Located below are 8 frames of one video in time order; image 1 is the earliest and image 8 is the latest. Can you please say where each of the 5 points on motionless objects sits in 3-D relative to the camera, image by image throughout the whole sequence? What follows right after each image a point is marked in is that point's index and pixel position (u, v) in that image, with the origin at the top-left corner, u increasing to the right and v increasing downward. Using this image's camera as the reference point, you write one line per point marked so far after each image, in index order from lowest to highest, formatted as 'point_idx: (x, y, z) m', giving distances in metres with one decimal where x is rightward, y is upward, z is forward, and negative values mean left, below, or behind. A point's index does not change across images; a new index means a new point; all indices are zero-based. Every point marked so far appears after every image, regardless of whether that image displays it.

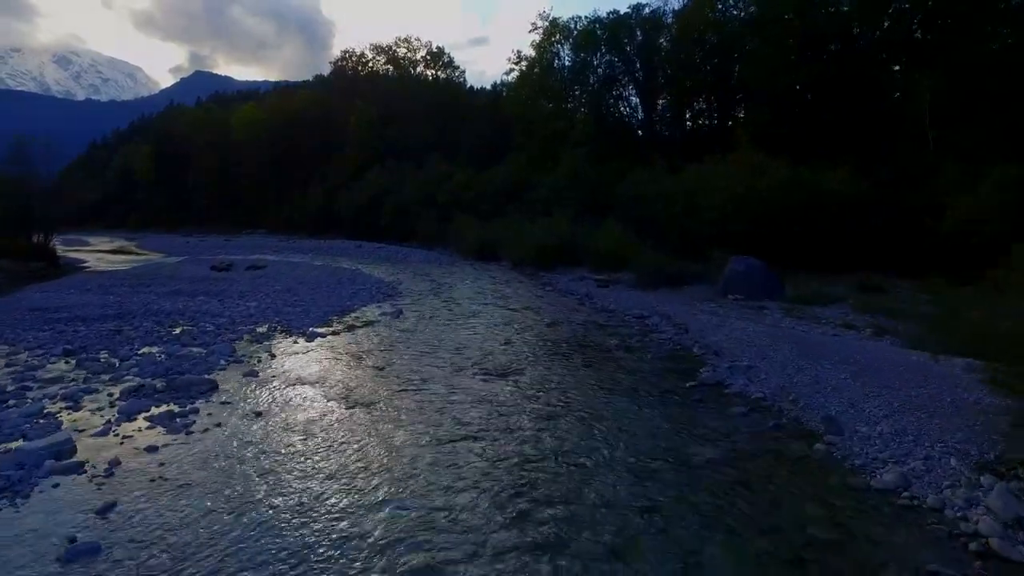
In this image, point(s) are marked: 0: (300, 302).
0: (-6.1, -0.5, +18.0) m
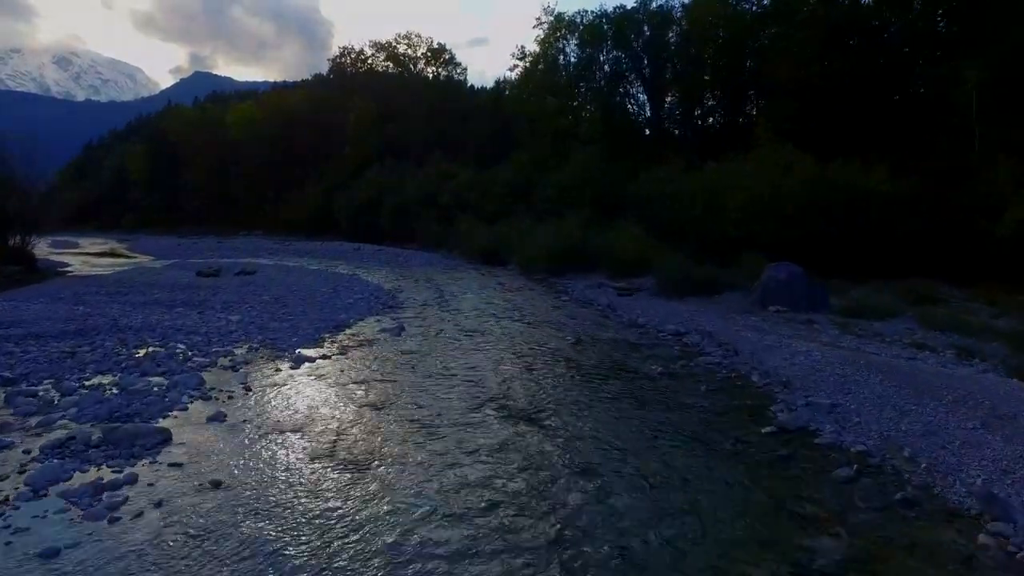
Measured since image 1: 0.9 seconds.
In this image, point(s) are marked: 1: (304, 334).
0: (-5.7, -0.7, +16.0) m
1: (-4.5, -1.0, +13.8) m
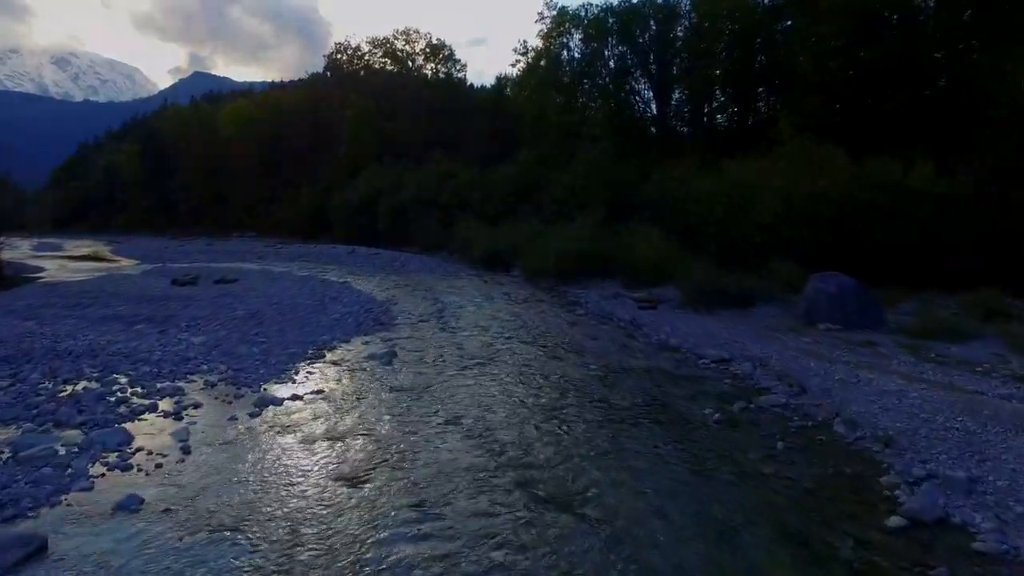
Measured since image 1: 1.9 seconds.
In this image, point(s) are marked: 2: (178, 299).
0: (-5.5, -1.1, +13.7) m
1: (-4.3, -1.4, +11.5) m
2: (-10.3, -0.4, +19.7) m
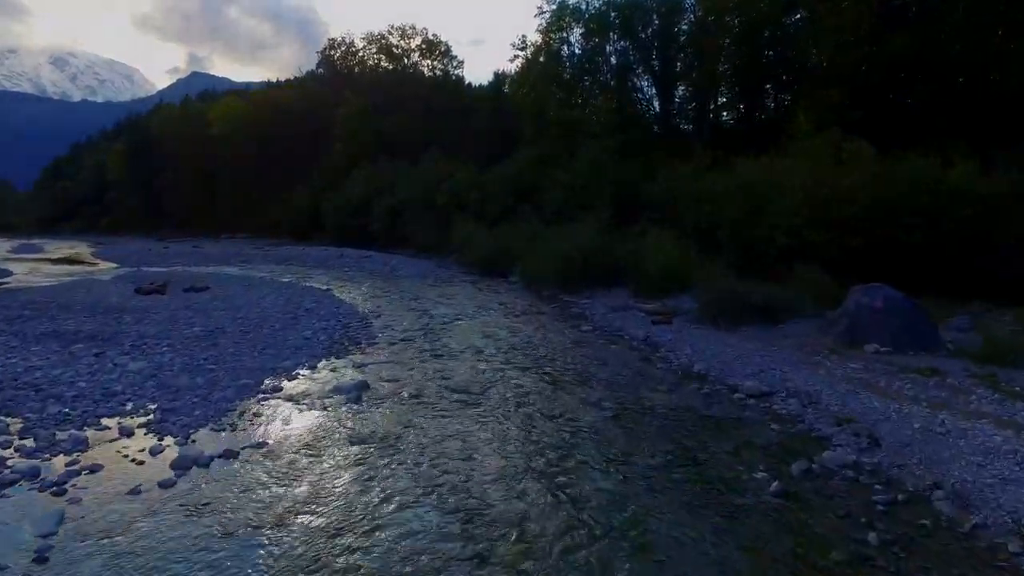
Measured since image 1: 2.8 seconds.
0: (-5.6, -1.4, +11.6) m
1: (-4.4, -1.7, +9.4) m
2: (-10.4, -0.7, +17.5) m
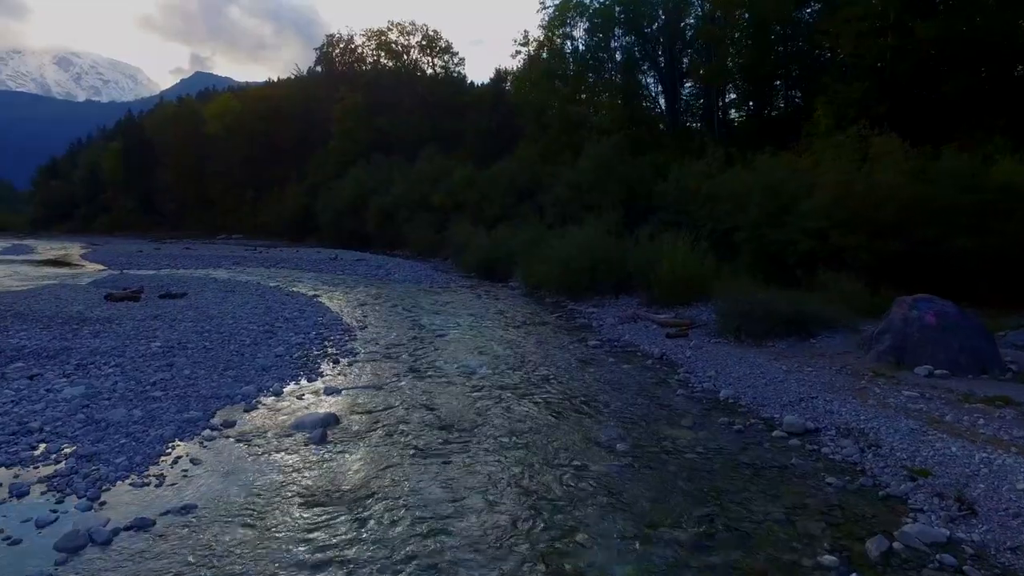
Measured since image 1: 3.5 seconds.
0: (-5.7, -1.6, +10.0) m
1: (-4.4, -1.9, +7.7) m
2: (-10.4, -0.9, +15.9) m
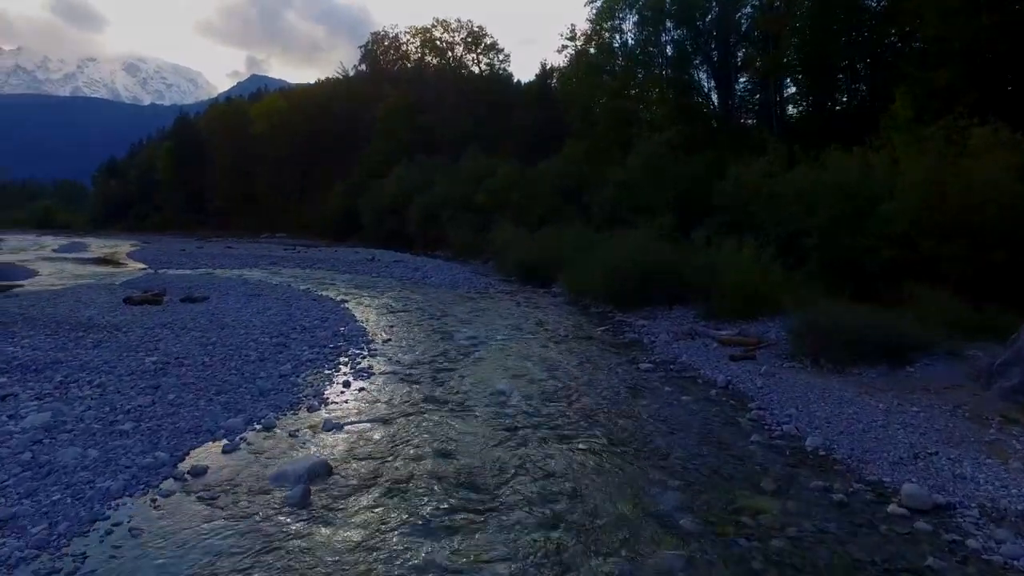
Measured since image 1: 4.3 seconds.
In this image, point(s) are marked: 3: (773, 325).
0: (-5.2, -1.8, +8.5) m
1: (-4.2, -2.1, +6.2) m
2: (-9.5, -1.0, +14.8) m
3: (+6.4, -0.9, +15.6) m
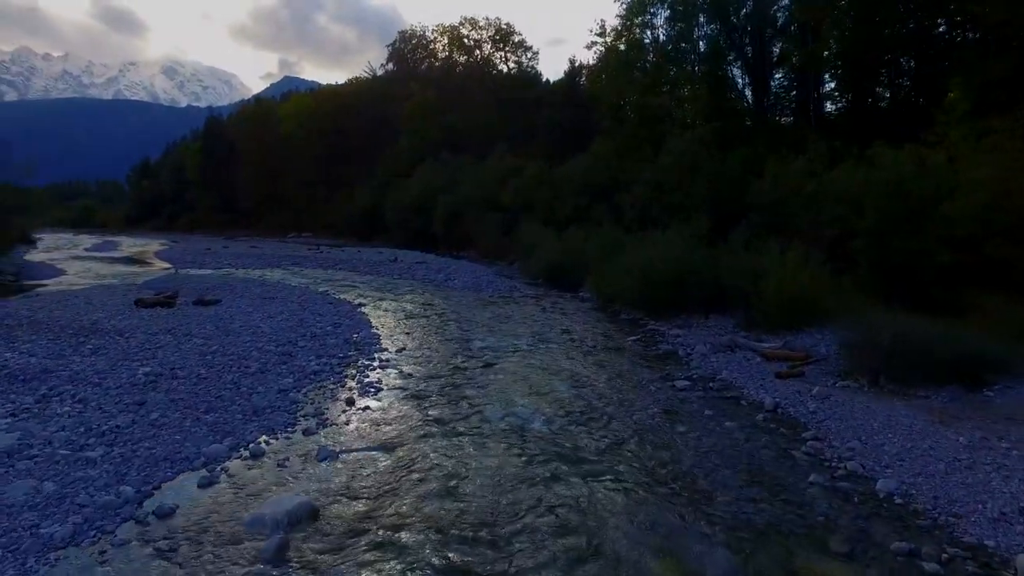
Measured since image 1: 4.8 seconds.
0: (-5.0, -1.9, +7.6) m
1: (-4.1, -2.2, +5.2) m
2: (-9.0, -1.1, +14.0) m
3: (+6.9, -1.1, +14.2) m
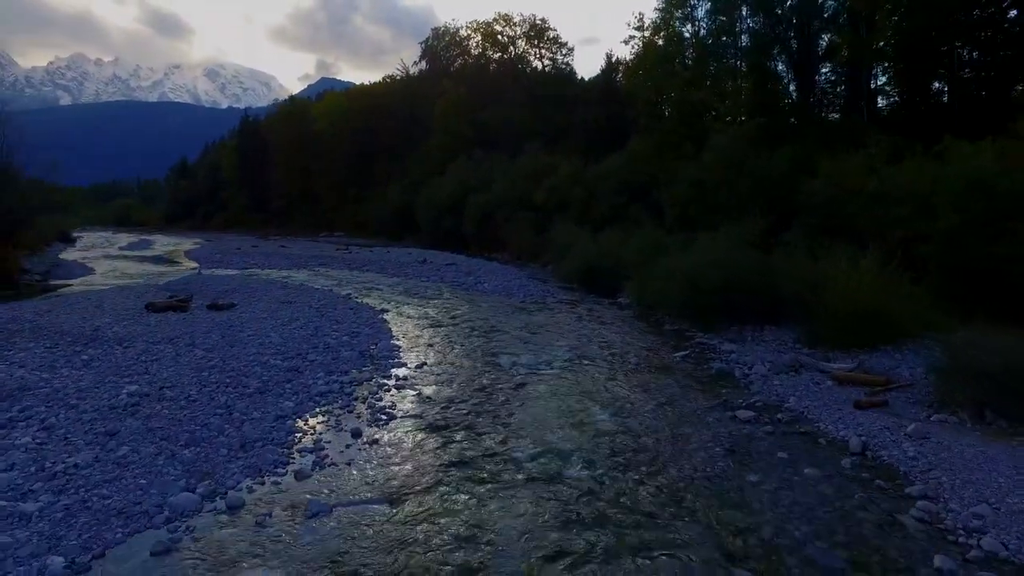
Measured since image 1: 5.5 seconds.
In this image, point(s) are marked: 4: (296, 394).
0: (-4.7, -2.0, +6.3) m
1: (-3.9, -2.3, +3.9) m
2: (-8.4, -1.2, +12.9) m
3: (+7.5, -1.3, +12.3) m
4: (-3.4, -1.6, +10.0) m
